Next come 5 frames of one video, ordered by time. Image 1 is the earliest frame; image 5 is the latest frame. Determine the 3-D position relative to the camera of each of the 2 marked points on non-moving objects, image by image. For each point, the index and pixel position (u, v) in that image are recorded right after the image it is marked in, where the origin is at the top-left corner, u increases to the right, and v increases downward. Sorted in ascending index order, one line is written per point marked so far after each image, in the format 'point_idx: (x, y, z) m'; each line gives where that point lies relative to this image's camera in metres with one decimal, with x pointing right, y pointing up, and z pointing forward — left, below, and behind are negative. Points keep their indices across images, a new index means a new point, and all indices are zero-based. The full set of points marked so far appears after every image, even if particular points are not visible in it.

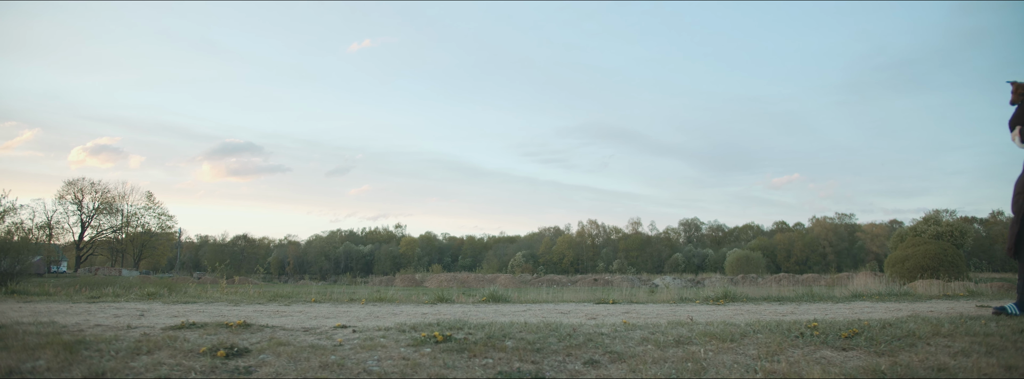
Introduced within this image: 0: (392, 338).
0: (-0.8, -1.1, +3.8) m
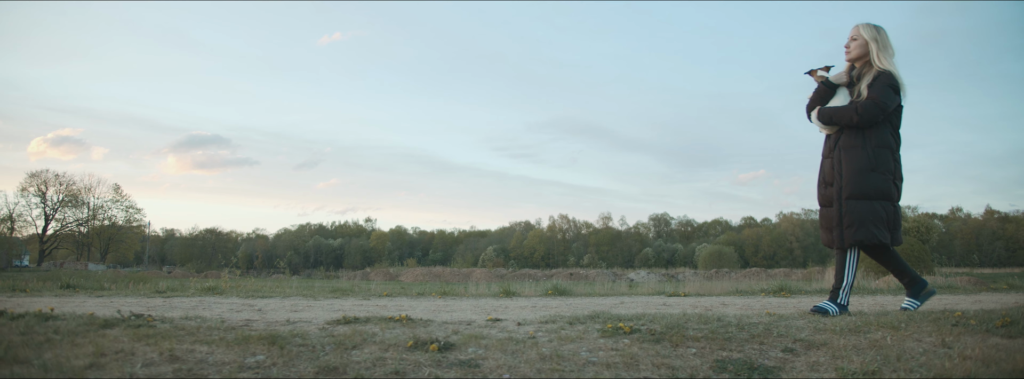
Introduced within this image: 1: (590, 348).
0: (+0.5, -1.1, +3.9) m
1: (+0.5, -1.1, +3.5) m
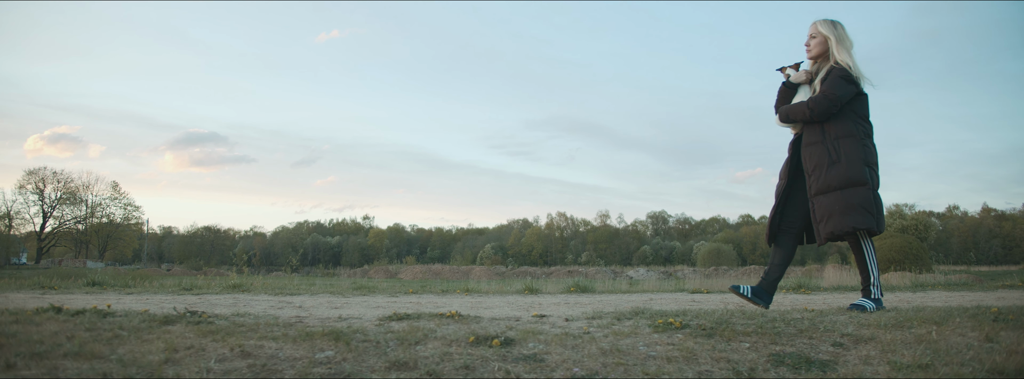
0: (+0.9, -1.1, +4.0) m
1: (+0.9, -1.1, +3.6) m
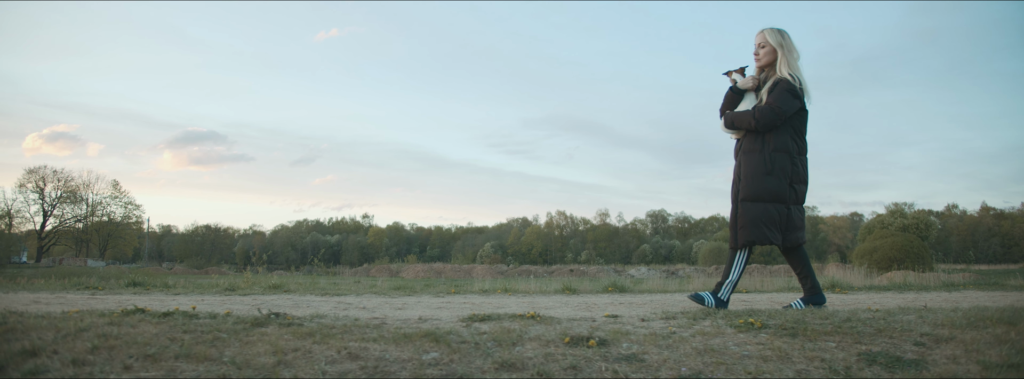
0: (+1.5, -1.1, +4.1) m
1: (+1.6, -1.1, +3.7) m
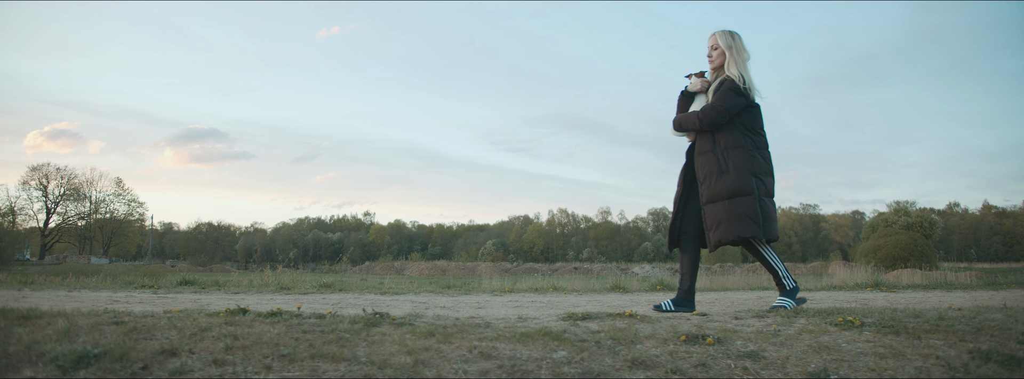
0: (+2.4, -1.1, +4.2) m
1: (+2.5, -1.1, +3.8) m
